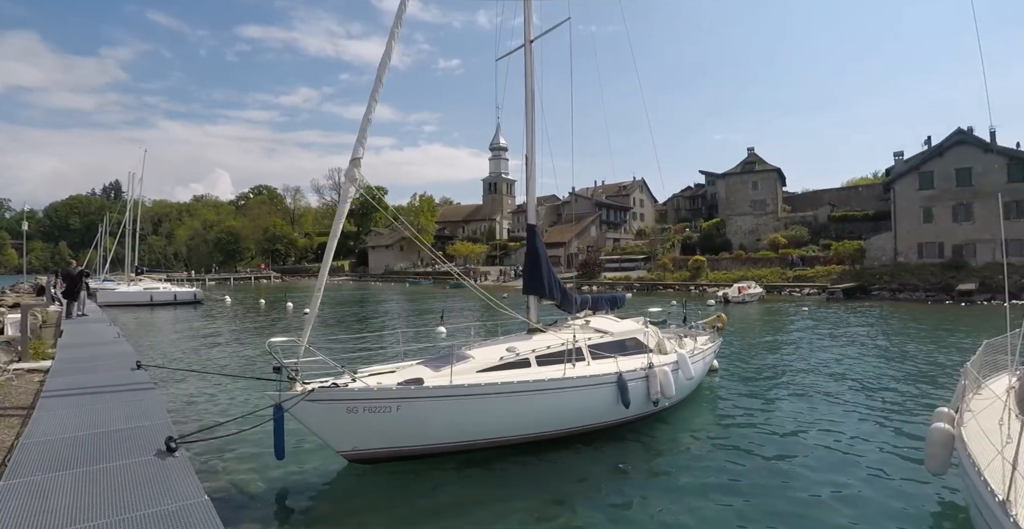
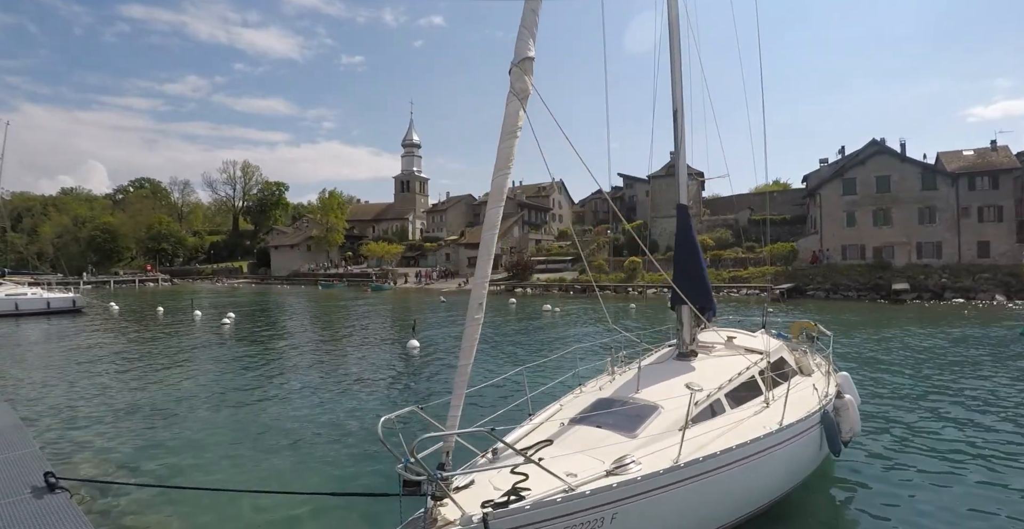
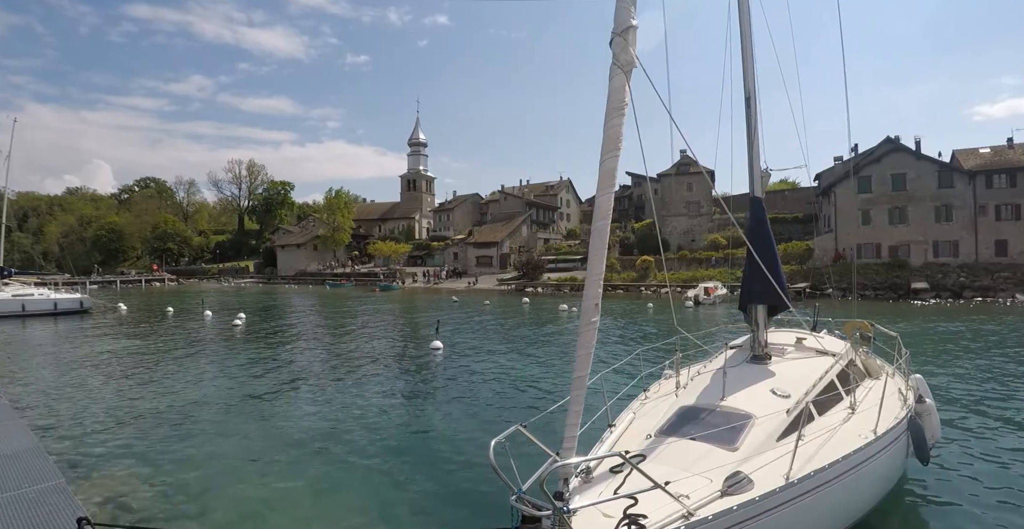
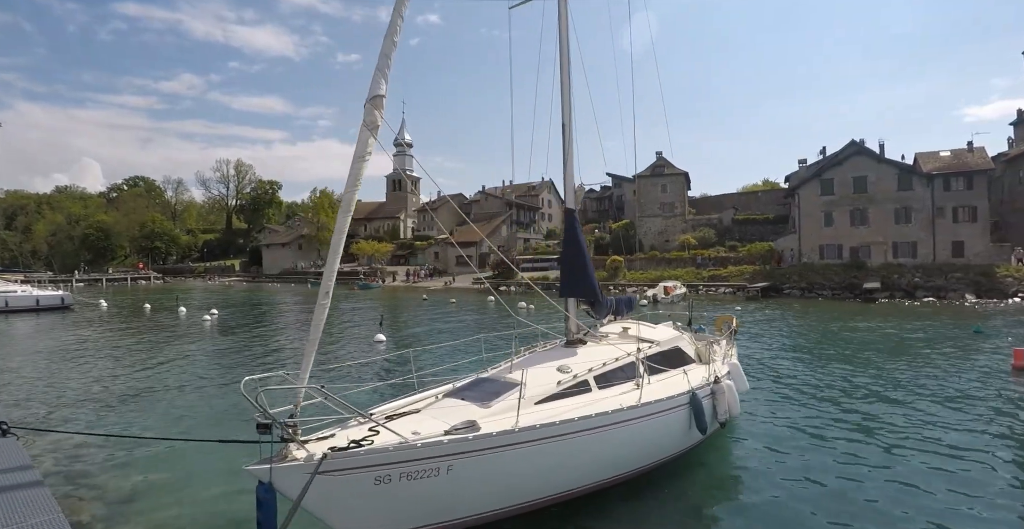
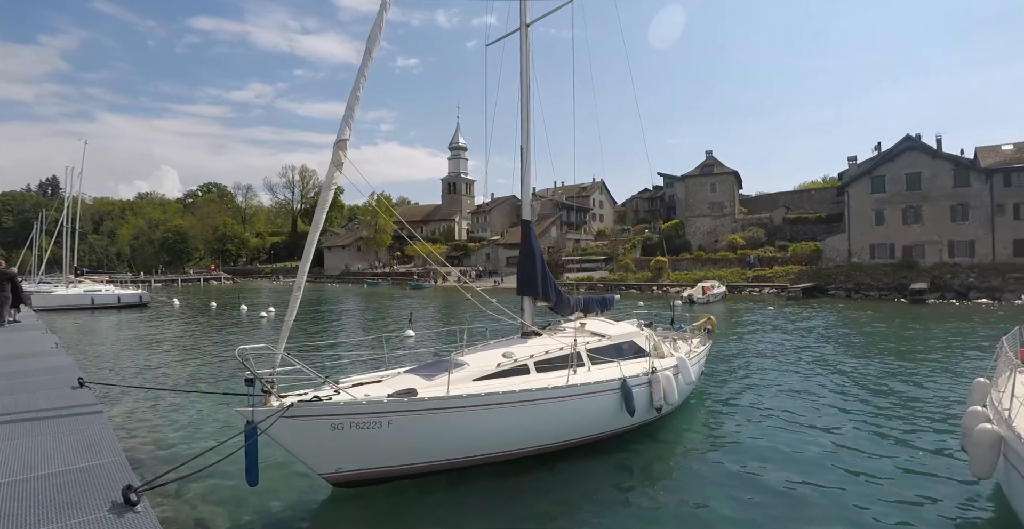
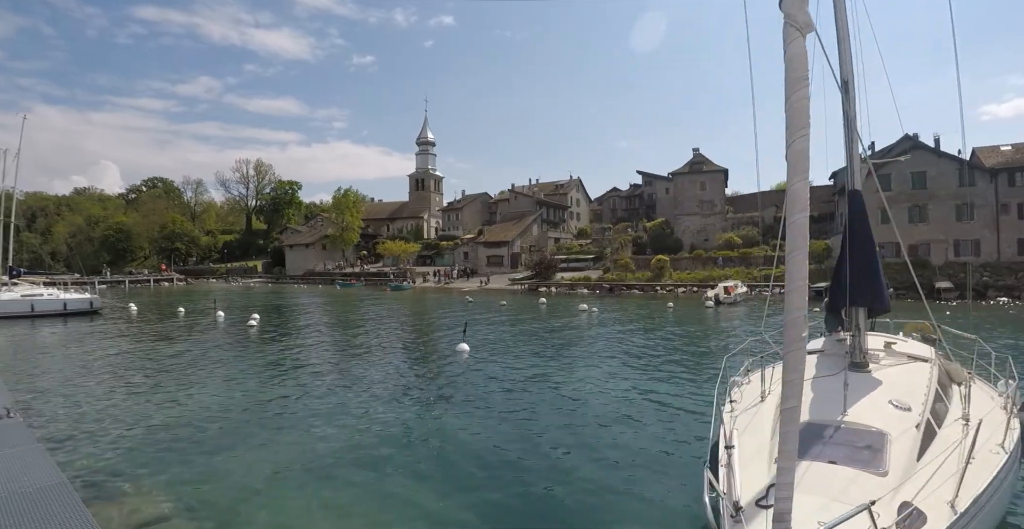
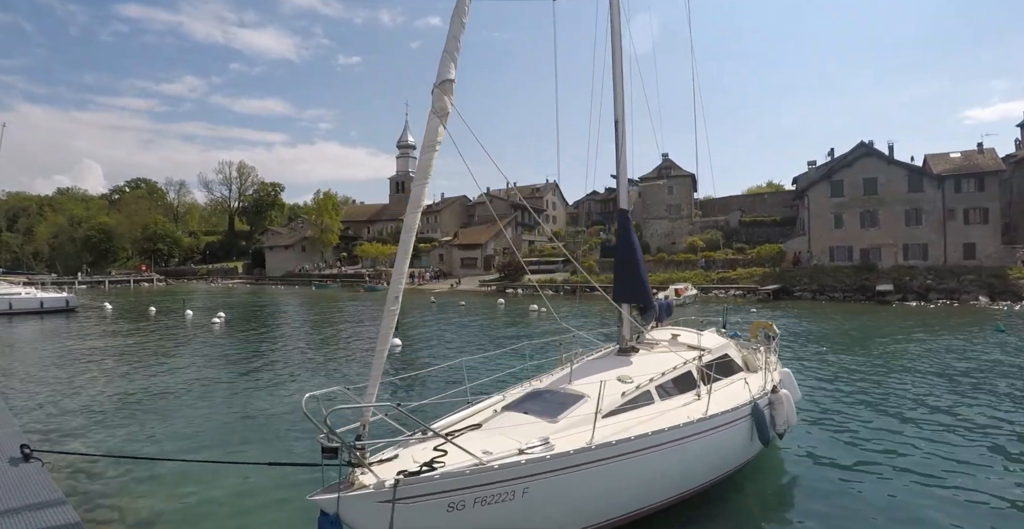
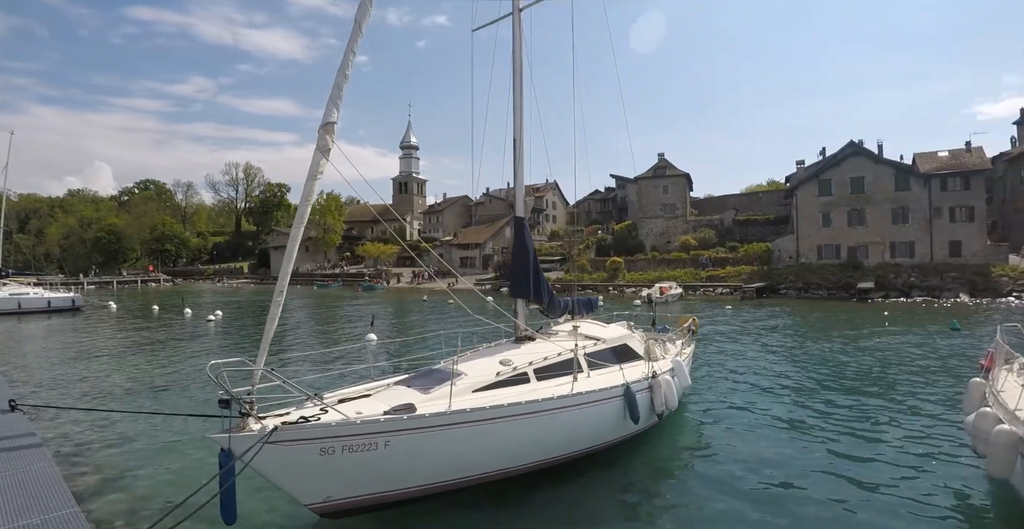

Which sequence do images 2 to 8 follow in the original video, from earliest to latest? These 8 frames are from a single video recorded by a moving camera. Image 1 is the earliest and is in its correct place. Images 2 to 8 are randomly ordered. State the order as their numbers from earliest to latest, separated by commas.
5, 8, 4, 7, 2, 3, 6
